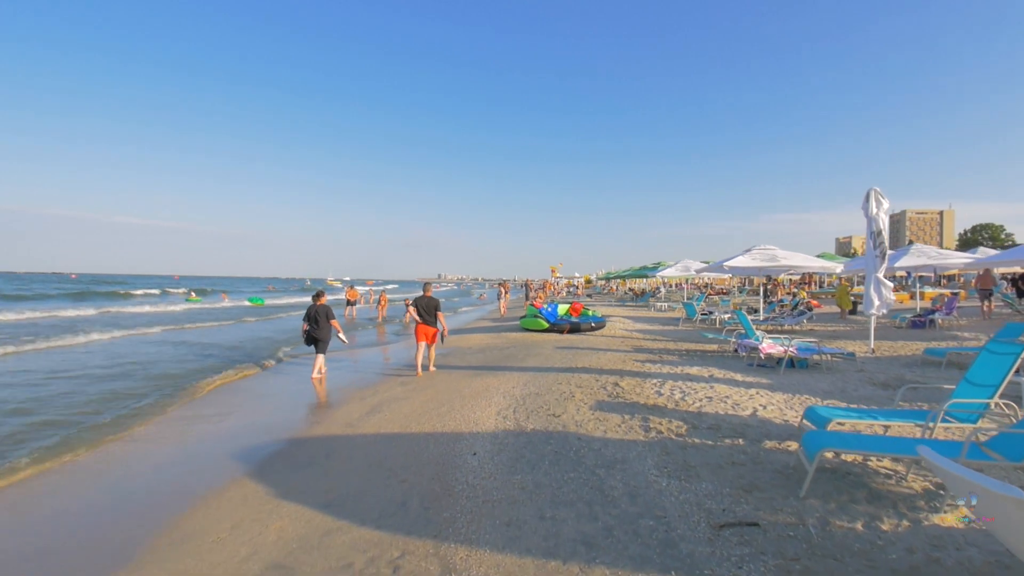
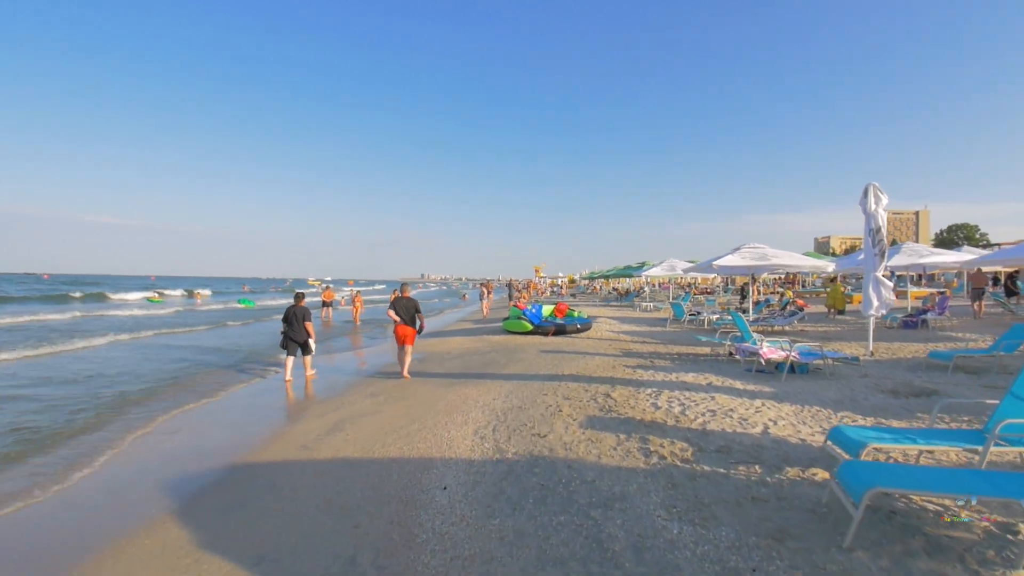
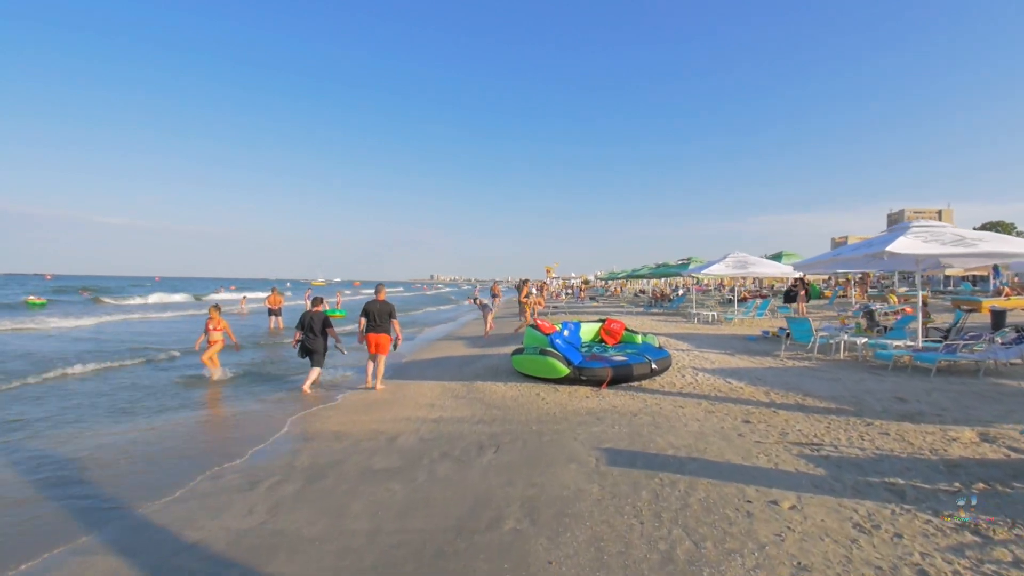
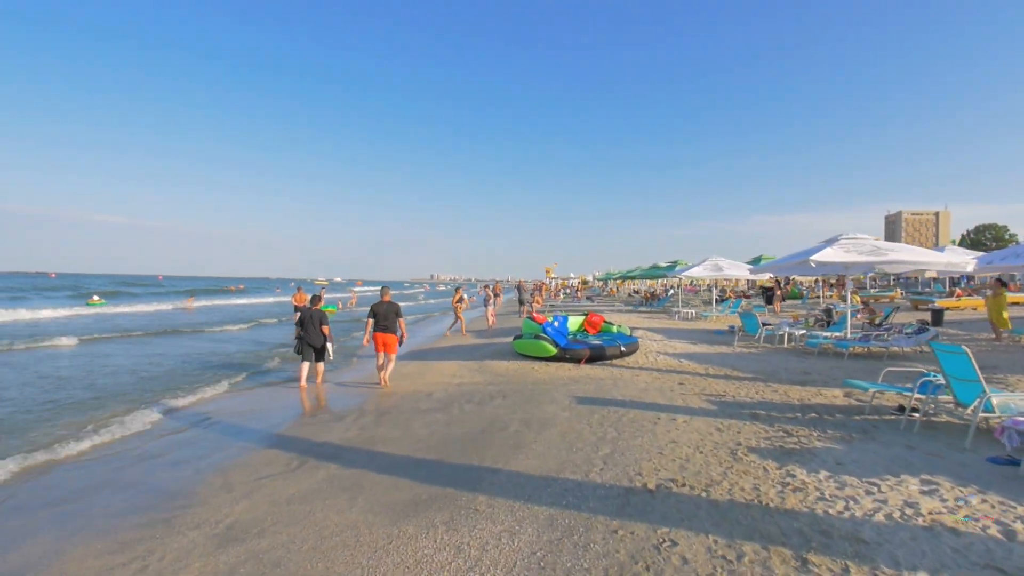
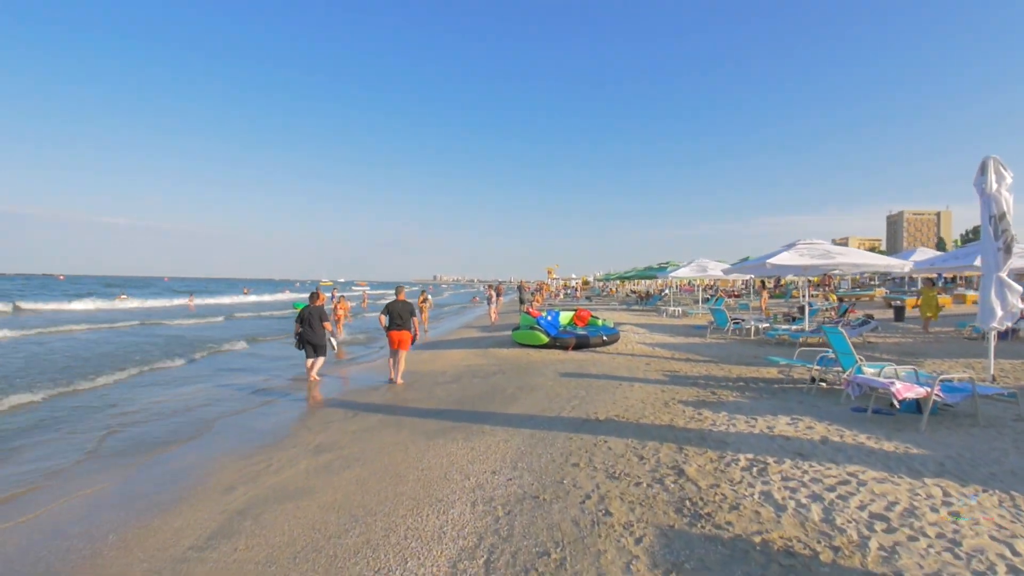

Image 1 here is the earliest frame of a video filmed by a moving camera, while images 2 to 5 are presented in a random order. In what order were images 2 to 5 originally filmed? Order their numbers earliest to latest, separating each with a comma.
2, 5, 4, 3
